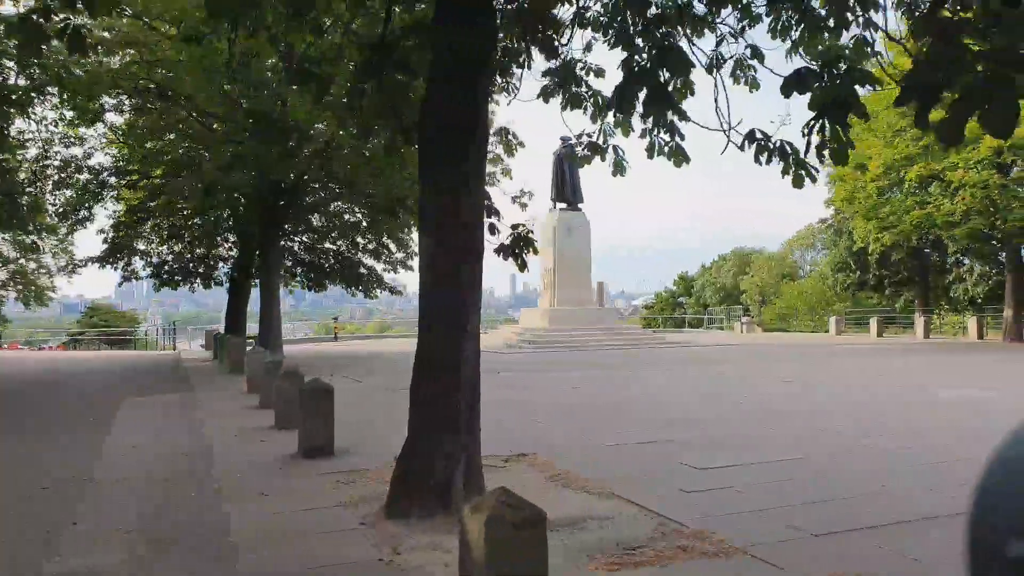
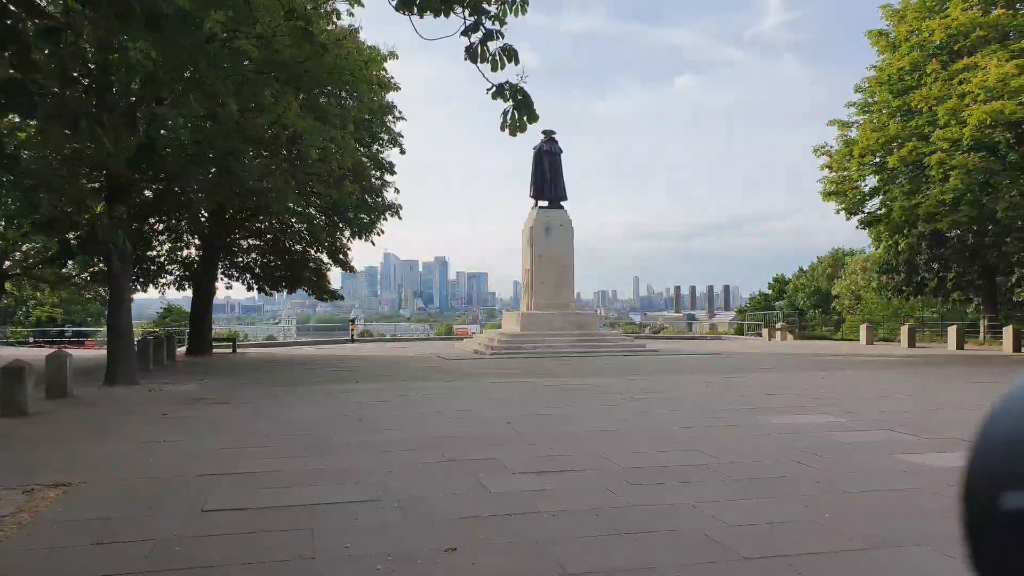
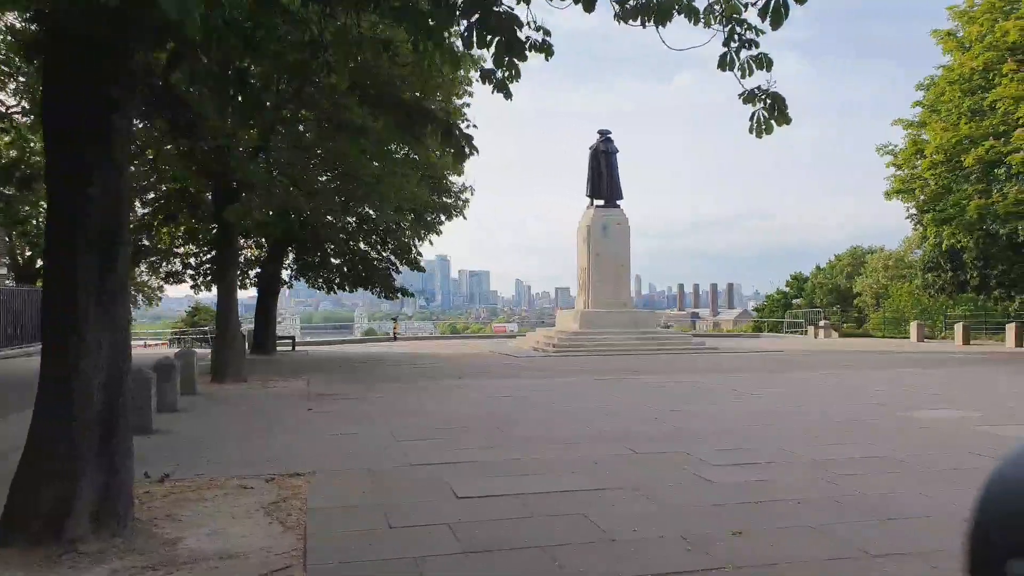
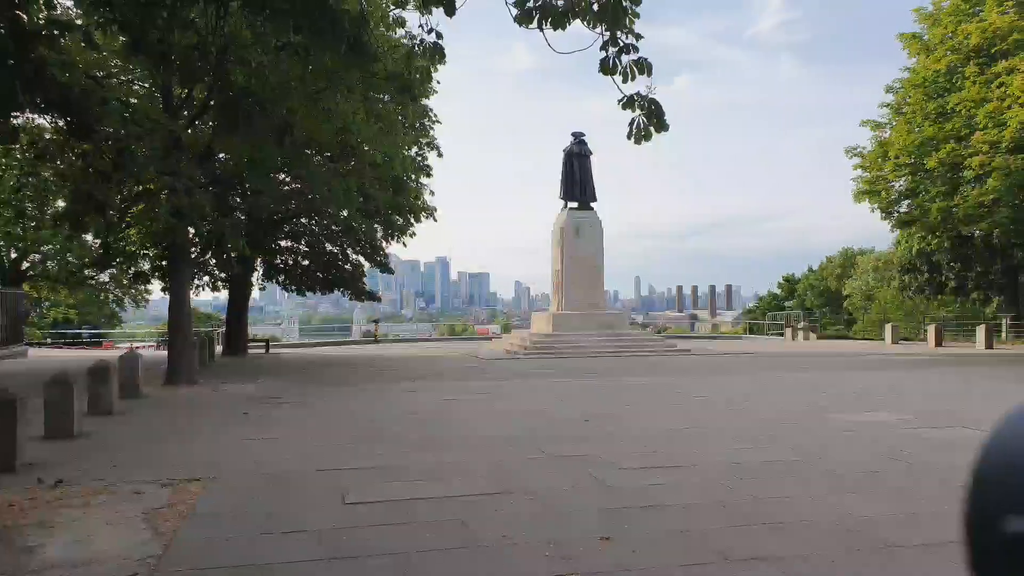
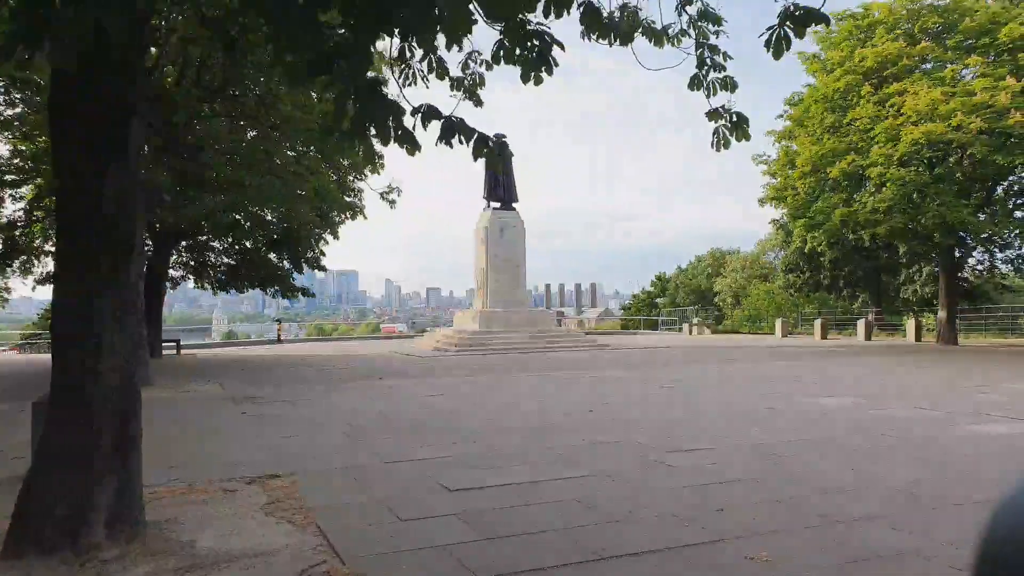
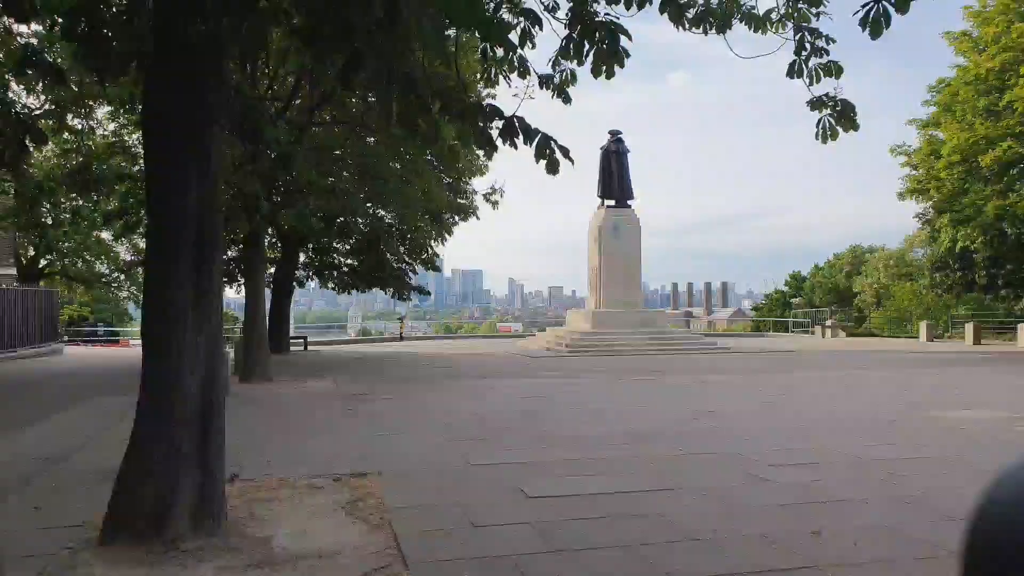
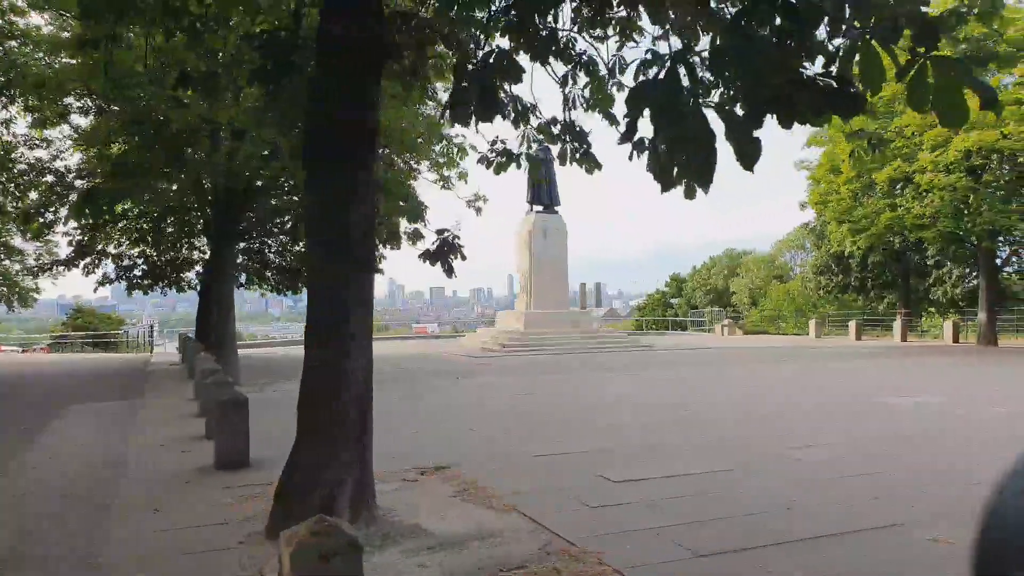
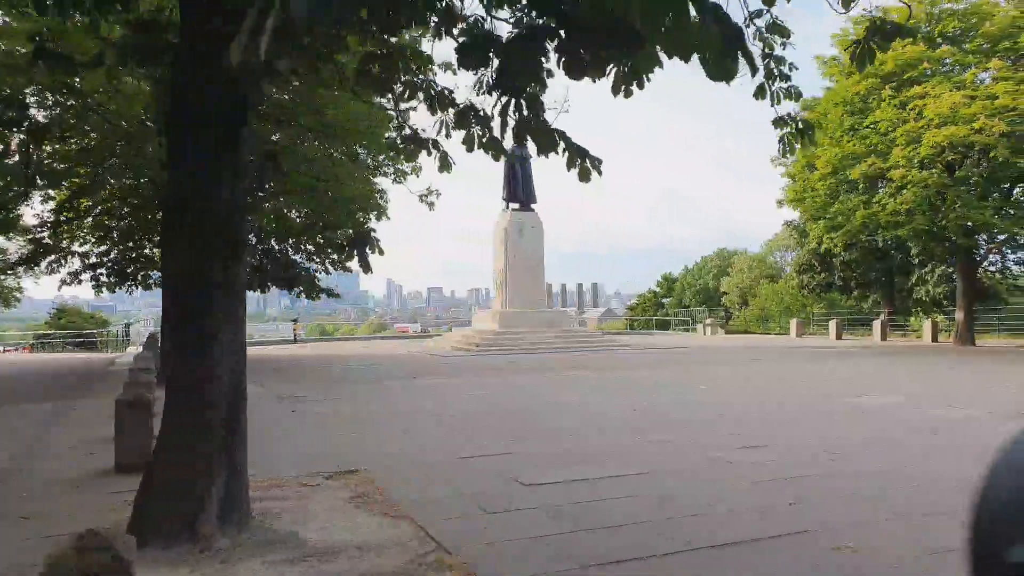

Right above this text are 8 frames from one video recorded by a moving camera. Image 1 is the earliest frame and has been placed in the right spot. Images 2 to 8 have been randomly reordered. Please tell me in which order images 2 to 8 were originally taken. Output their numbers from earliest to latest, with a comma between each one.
7, 8, 5, 6, 3, 4, 2
